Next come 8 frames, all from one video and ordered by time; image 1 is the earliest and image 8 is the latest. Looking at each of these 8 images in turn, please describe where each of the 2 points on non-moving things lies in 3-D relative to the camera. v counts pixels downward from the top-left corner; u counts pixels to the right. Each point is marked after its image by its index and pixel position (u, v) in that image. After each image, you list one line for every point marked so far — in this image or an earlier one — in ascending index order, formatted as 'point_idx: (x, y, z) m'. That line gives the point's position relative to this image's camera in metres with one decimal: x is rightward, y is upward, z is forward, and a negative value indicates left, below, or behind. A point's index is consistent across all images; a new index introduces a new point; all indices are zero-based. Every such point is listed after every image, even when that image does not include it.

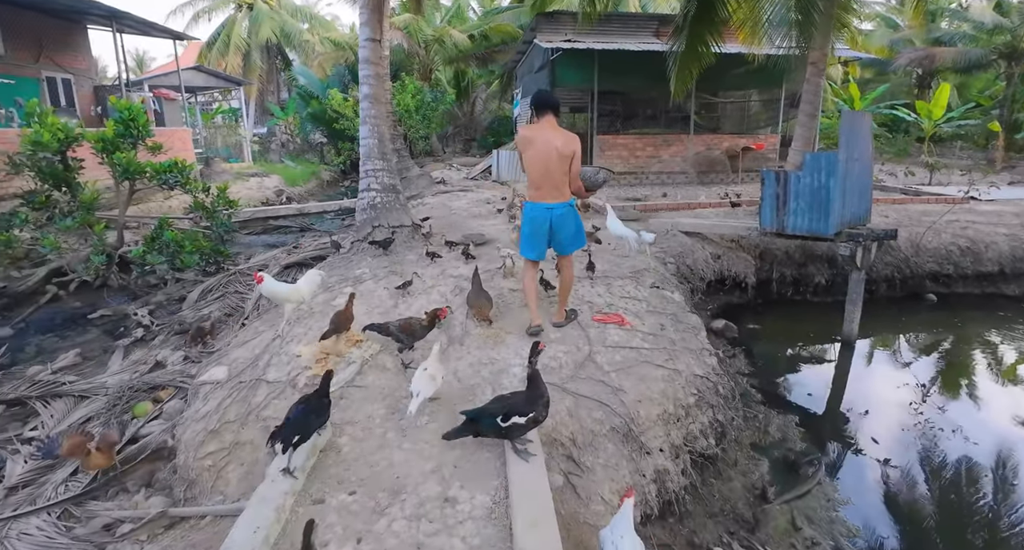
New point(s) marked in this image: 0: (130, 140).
0: (-6.7, +2.4, +8.6) m
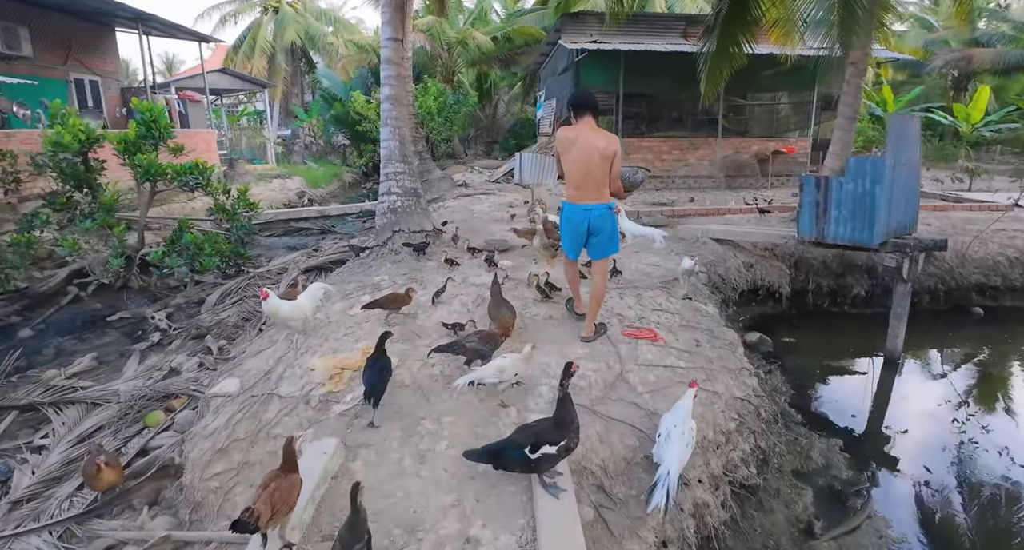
0: (-6.3, +2.3, +8.6) m
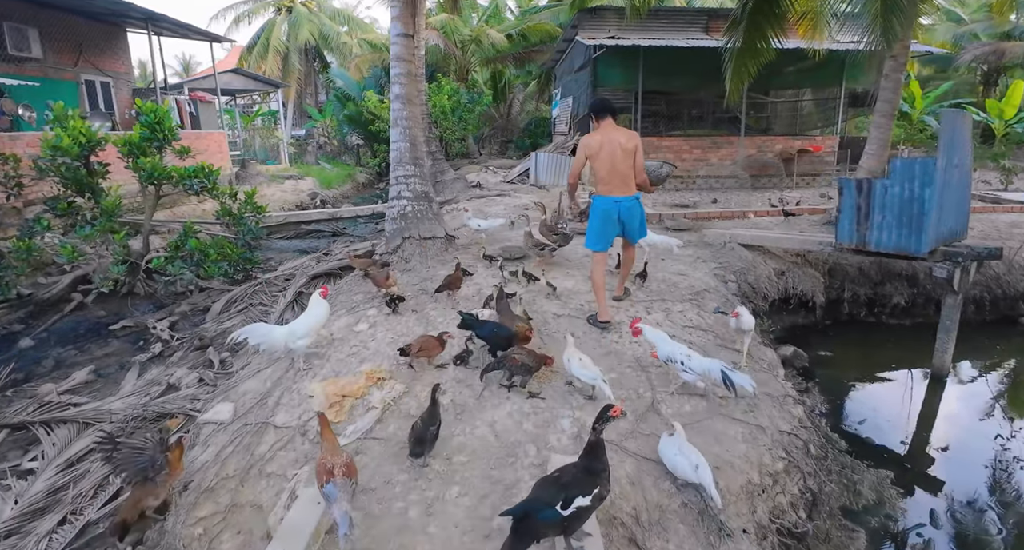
0: (-6.0, +2.2, +8.3) m
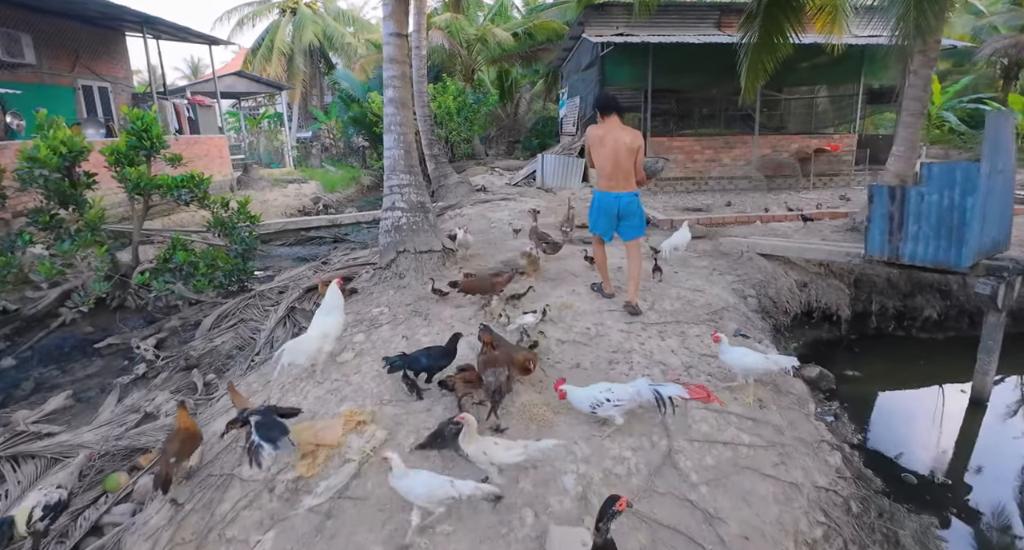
0: (-6.0, +2.0, +8.0) m
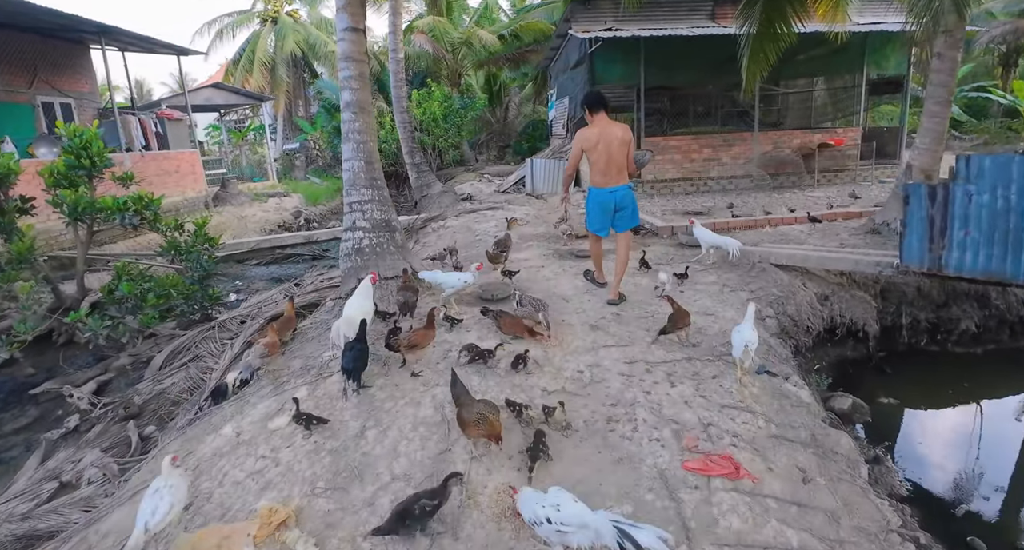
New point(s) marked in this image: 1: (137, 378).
0: (-6.3, +1.5, +7.2) m
1: (-5.2, -1.4, +6.9) m
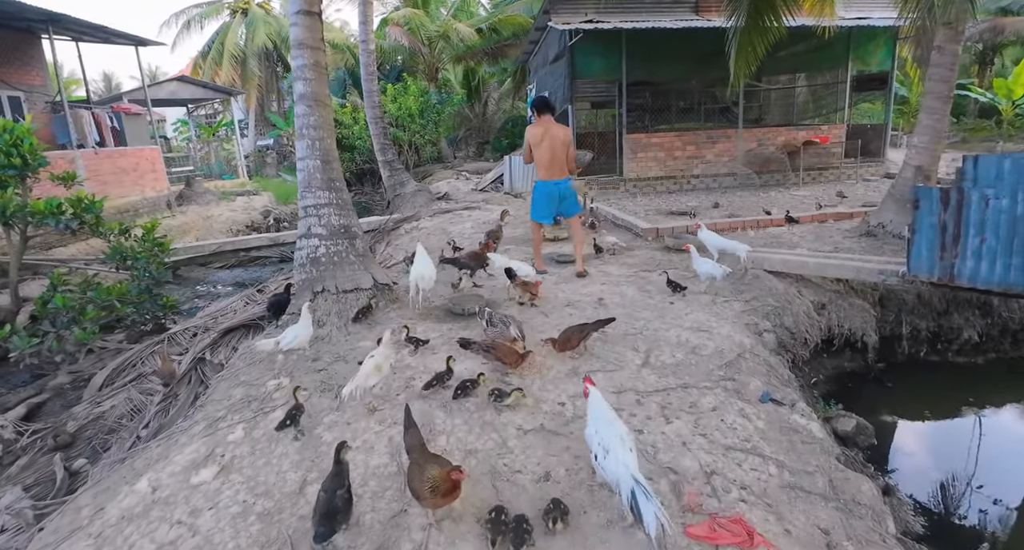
0: (-6.6, +1.4, +6.5) m
1: (-5.5, -1.6, +6.2) m
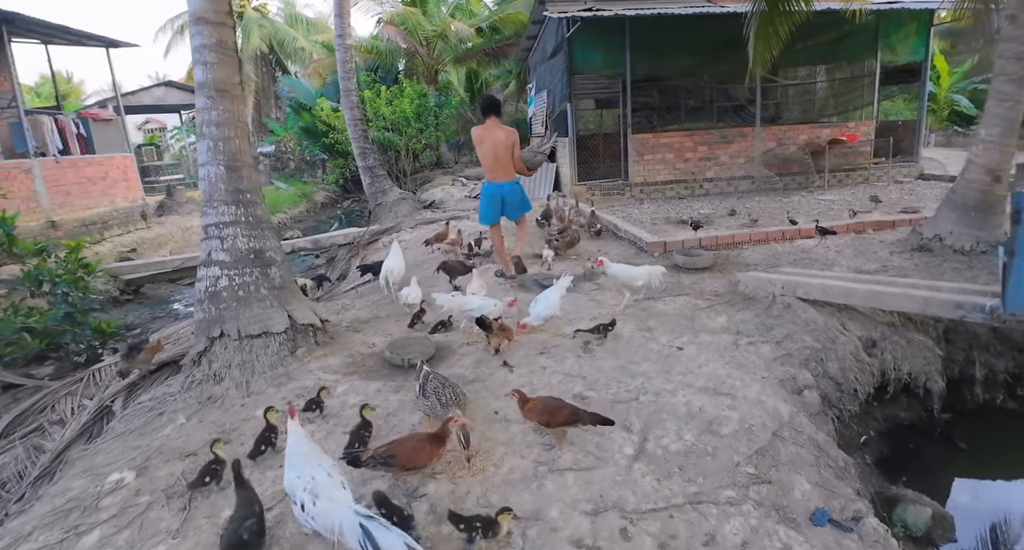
0: (-6.9, +1.0, +5.6) m
1: (-5.8, -1.9, +5.2) m
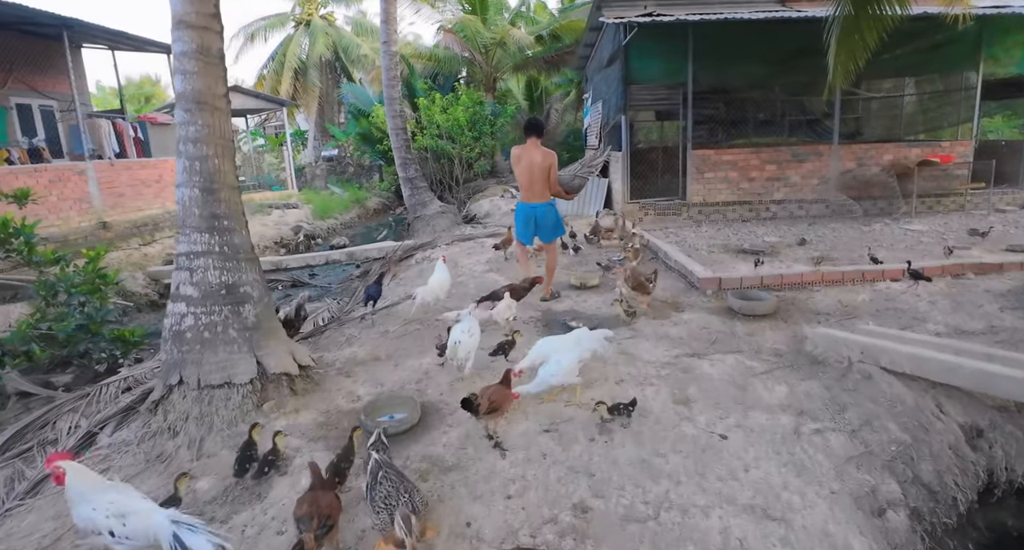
0: (-6.6, +1.0, +5.6) m
1: (-5.7, -2.0, +5.1) m
